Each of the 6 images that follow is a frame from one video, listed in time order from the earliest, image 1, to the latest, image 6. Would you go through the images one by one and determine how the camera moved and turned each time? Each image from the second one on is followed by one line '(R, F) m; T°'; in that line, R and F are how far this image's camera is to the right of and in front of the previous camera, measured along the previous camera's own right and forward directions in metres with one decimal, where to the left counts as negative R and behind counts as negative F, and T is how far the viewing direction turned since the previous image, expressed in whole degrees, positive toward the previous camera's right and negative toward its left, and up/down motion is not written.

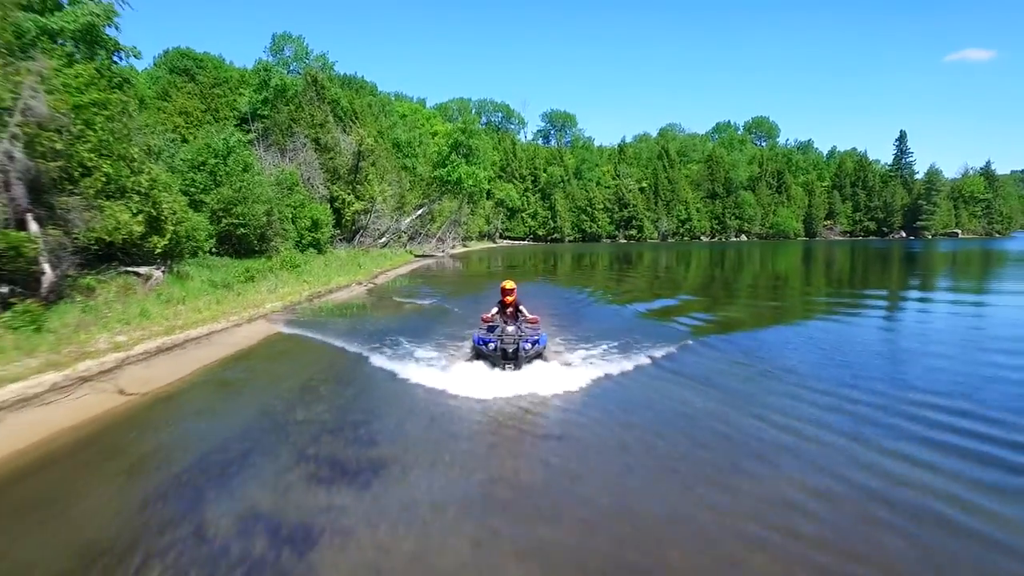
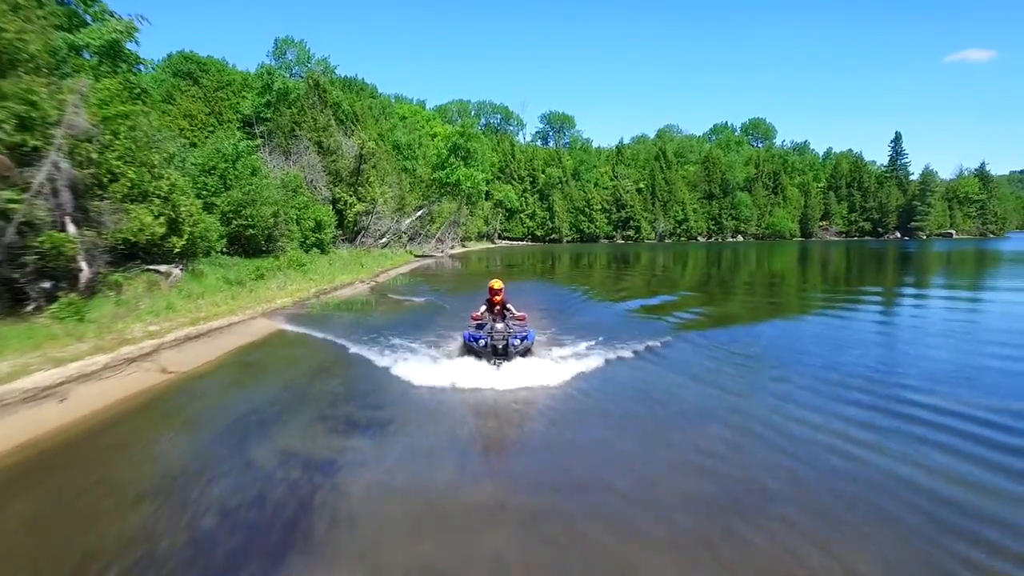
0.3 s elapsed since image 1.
(-2.8, +1.9) m; +1°
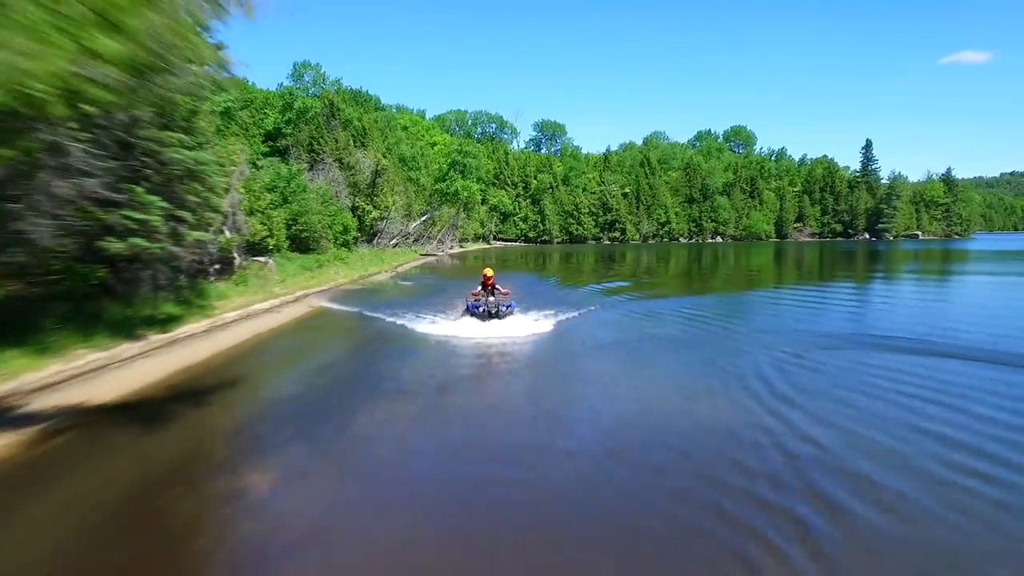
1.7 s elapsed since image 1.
(+0.8, -11.2) m; 0°
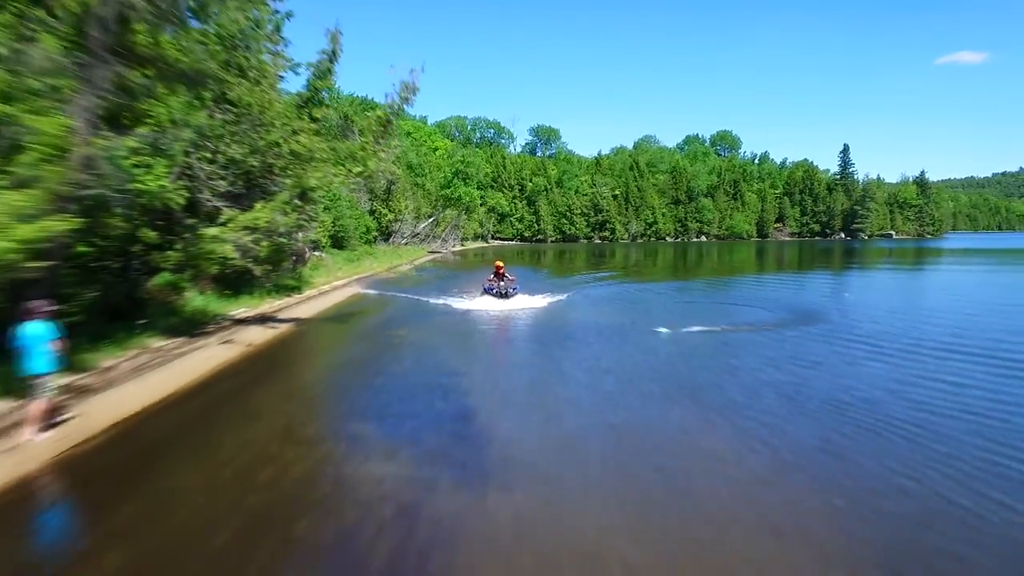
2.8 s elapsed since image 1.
(+0.2, -10.6) m; 0°
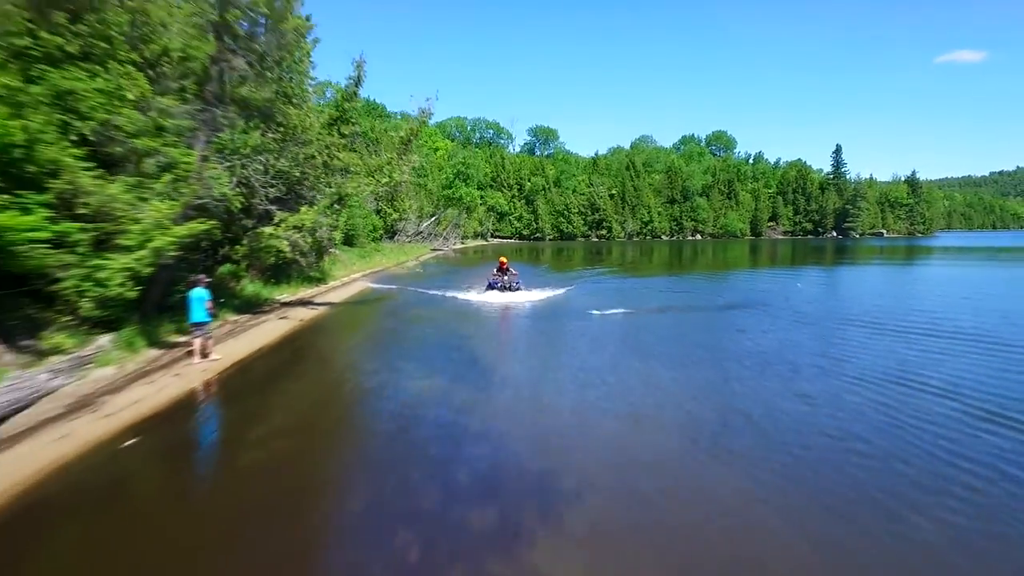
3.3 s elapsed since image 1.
(+0.1, -4.0) m; 0°
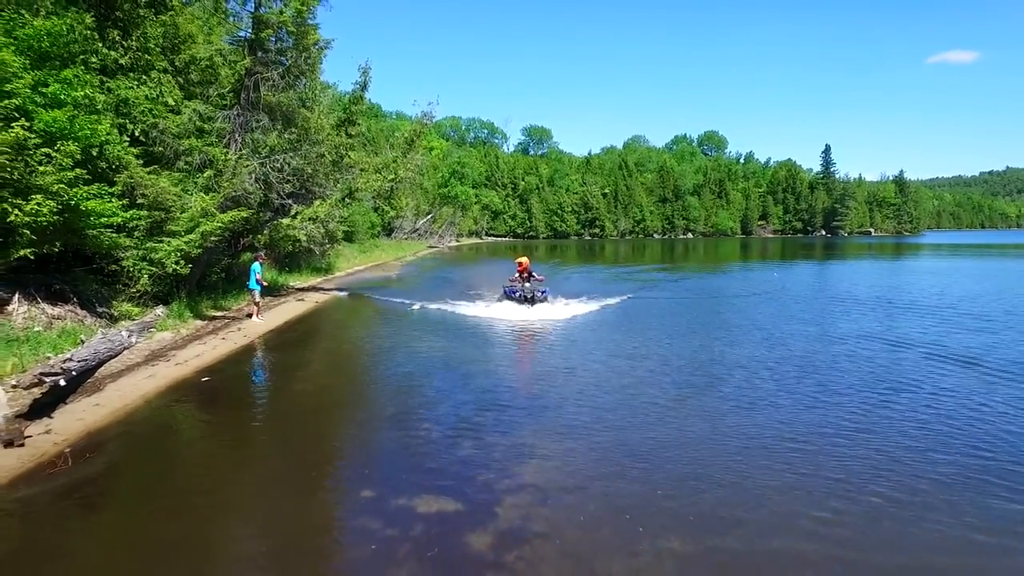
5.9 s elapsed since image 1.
(0.0, -2.2) m; +1°
